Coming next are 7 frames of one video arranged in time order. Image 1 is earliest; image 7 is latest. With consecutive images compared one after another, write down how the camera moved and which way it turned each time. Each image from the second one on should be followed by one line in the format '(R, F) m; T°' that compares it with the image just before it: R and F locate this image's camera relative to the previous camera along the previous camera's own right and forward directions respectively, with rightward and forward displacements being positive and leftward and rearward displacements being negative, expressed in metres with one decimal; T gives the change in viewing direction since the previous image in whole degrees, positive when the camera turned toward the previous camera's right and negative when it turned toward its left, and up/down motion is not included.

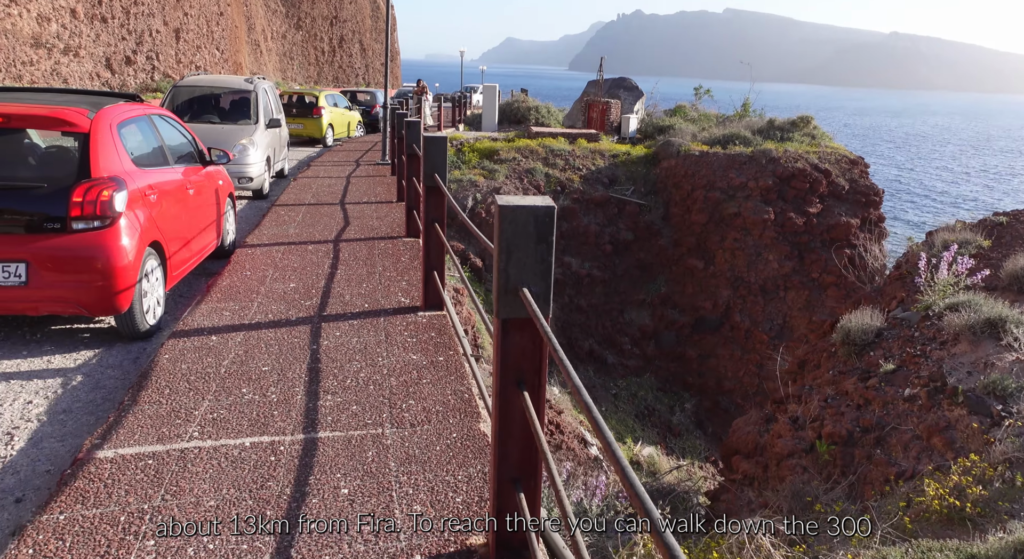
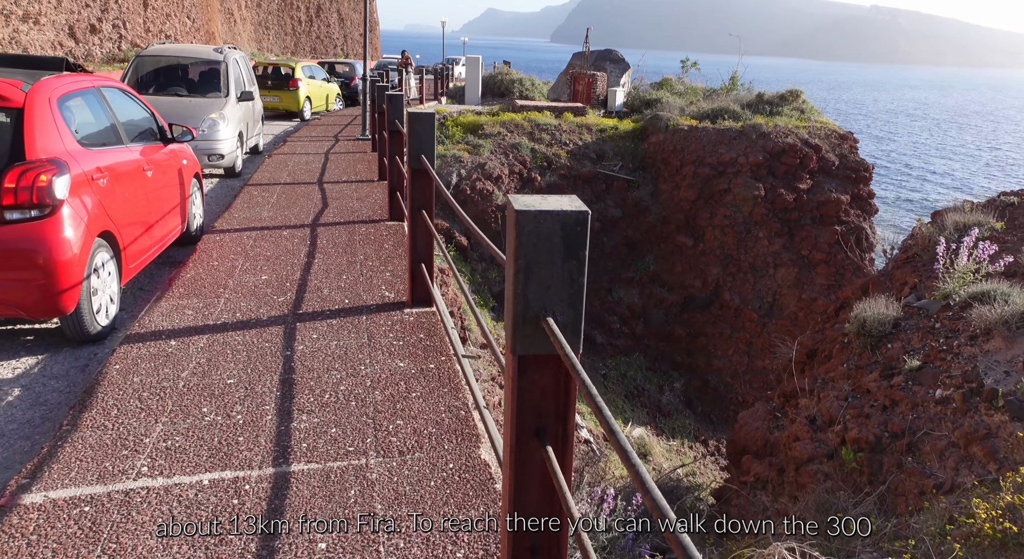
(-0.1, +0.4) m; +2°
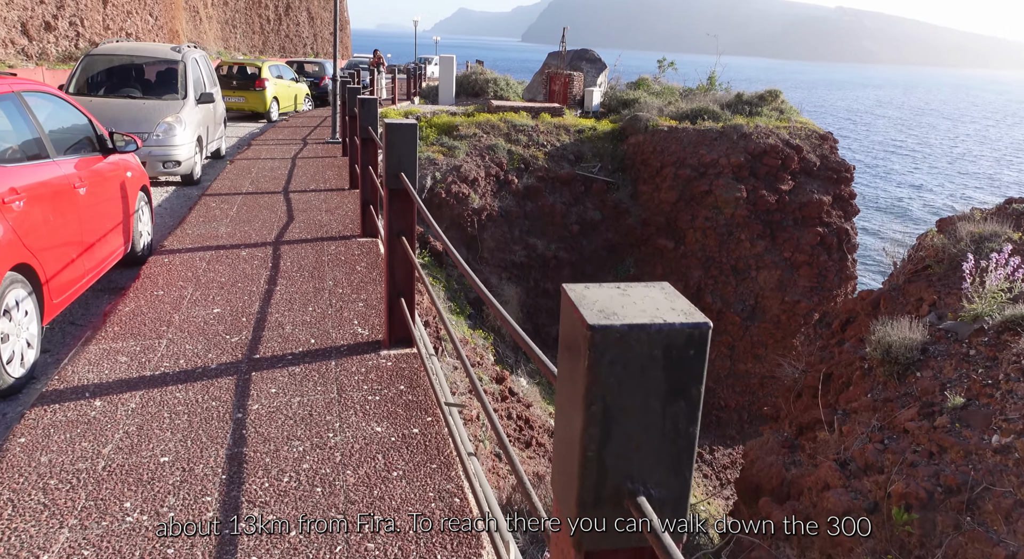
(-0.1, +0.5) m; +2°
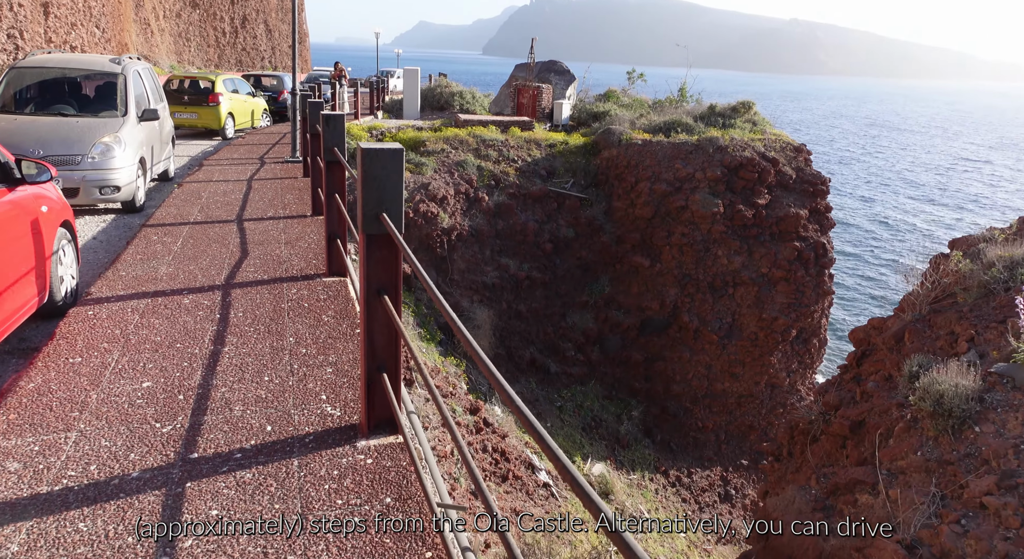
(-0.2, +0.7) m; +3°
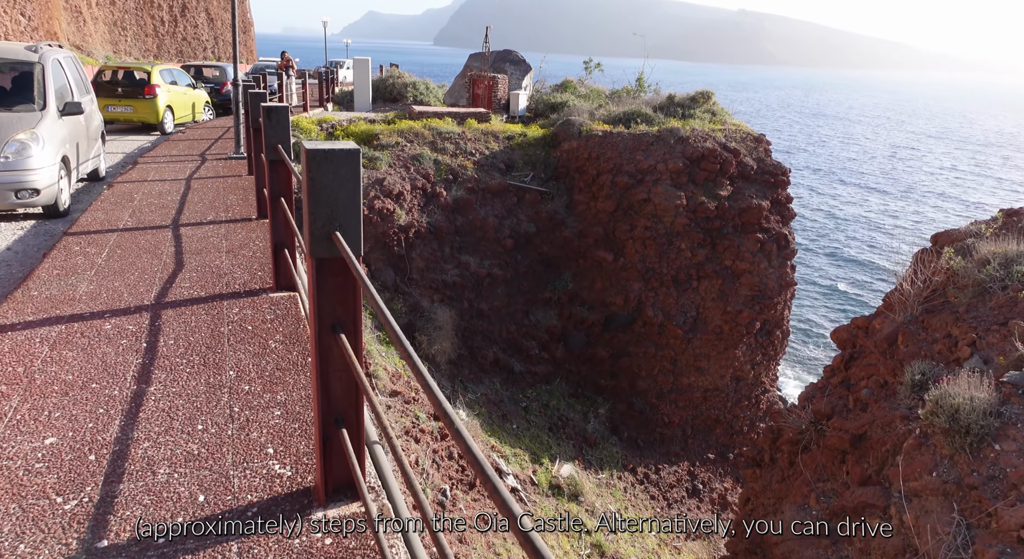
(-0.1, +0.5) m; +4°
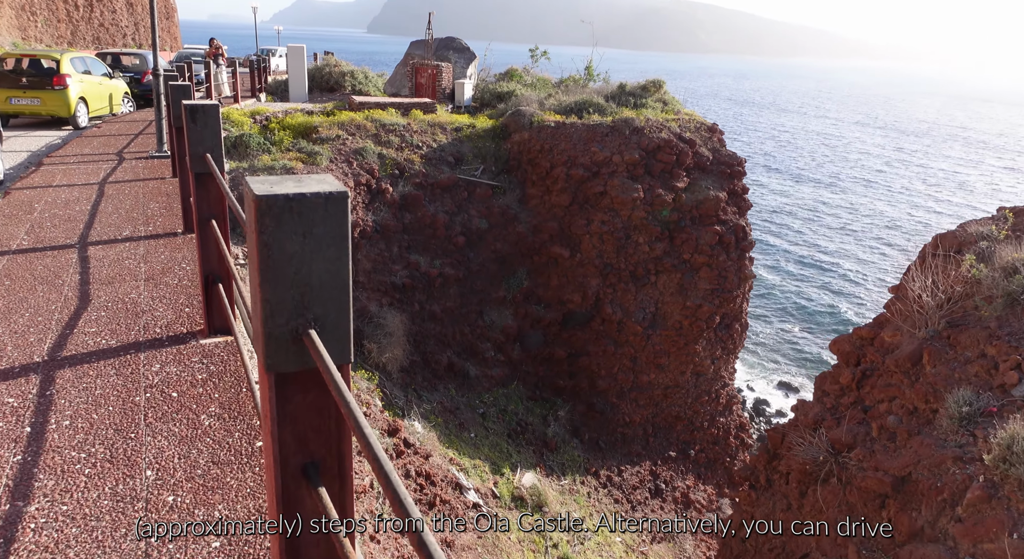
(-0.3, +0.8) m; +5°
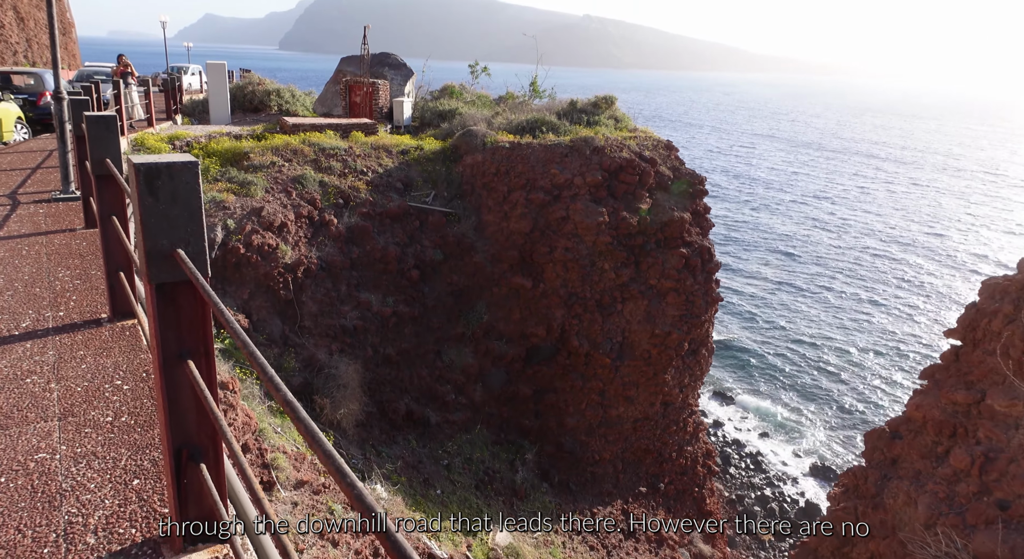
(-0.8, +1.3) m; +6°
